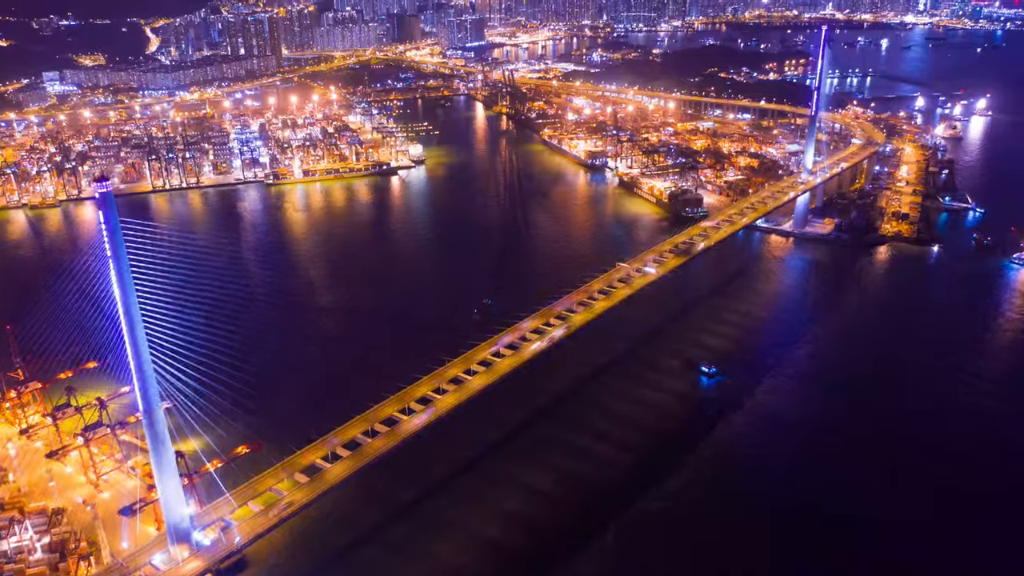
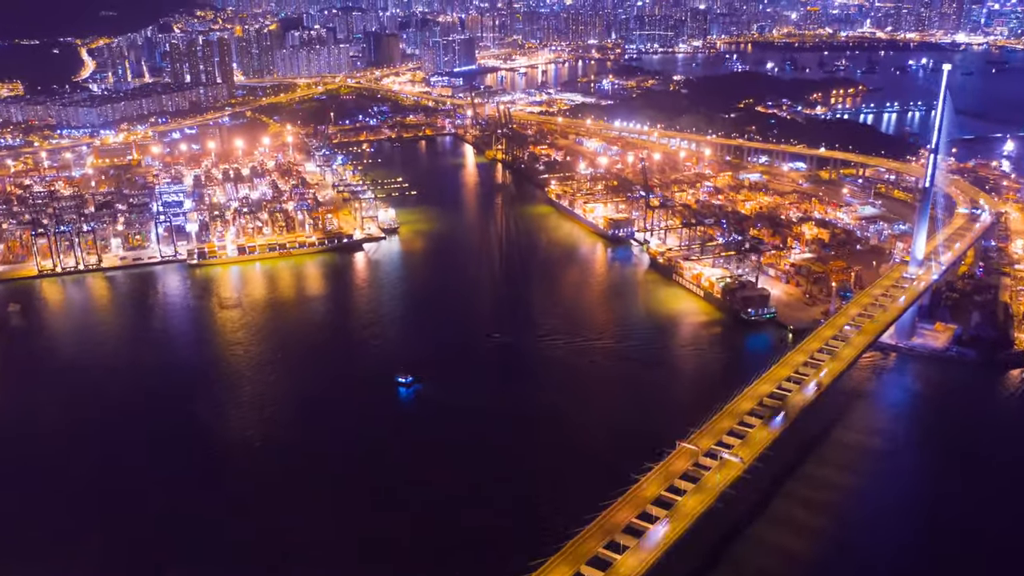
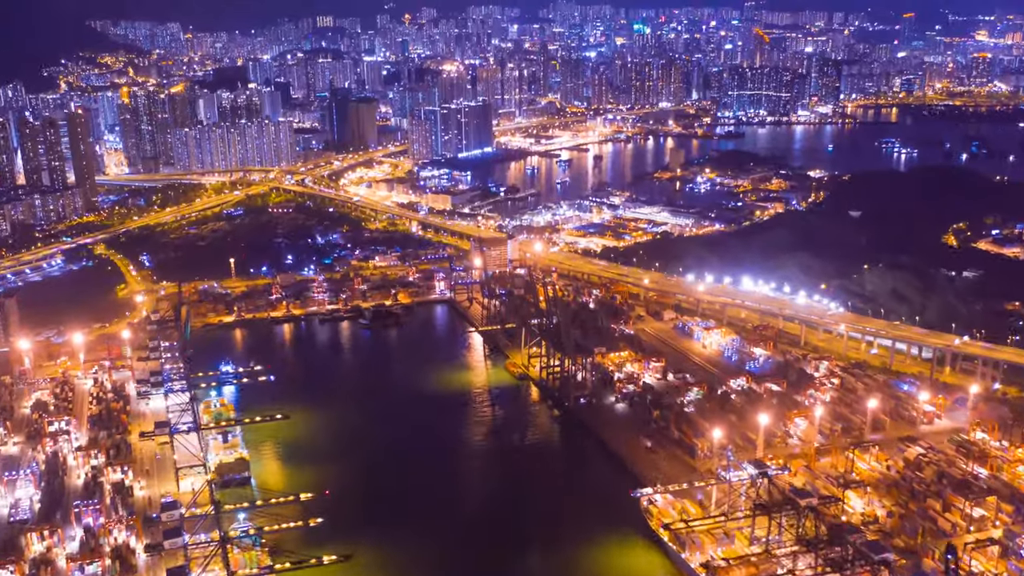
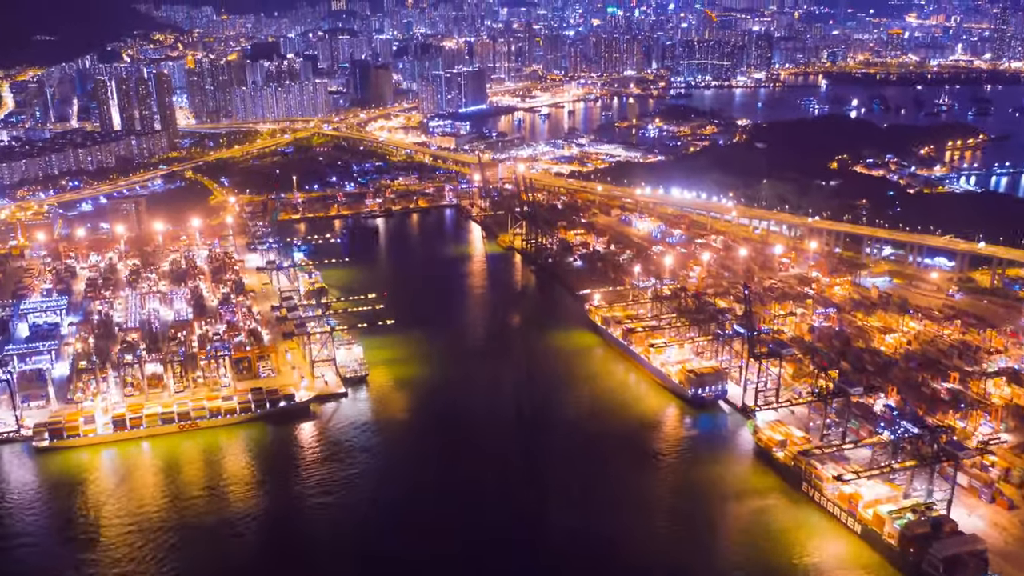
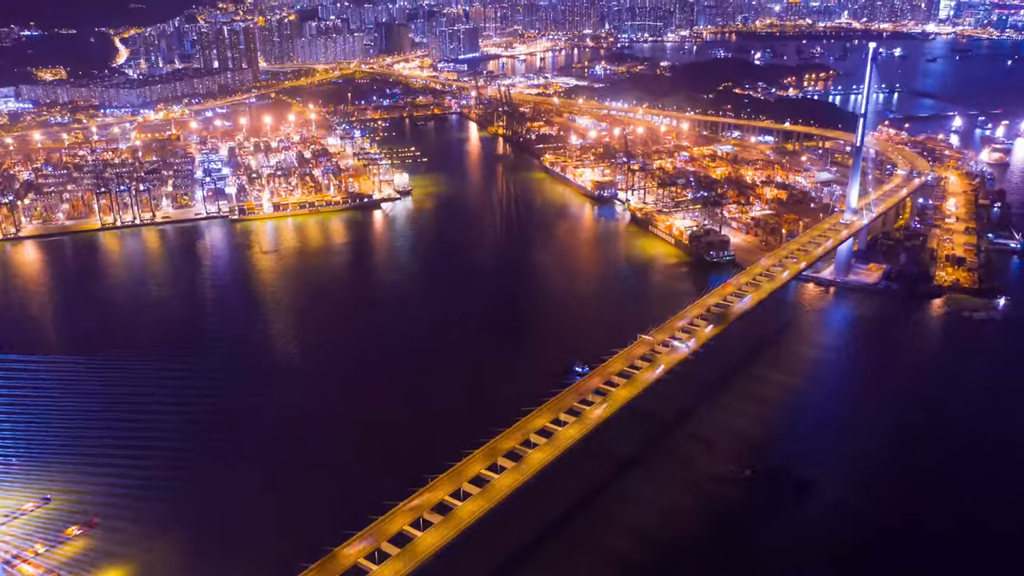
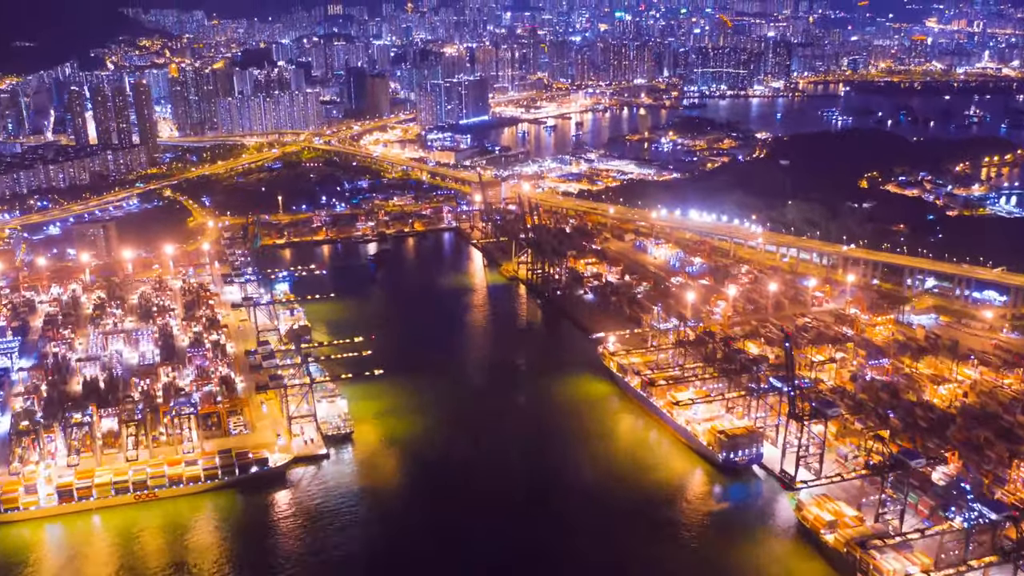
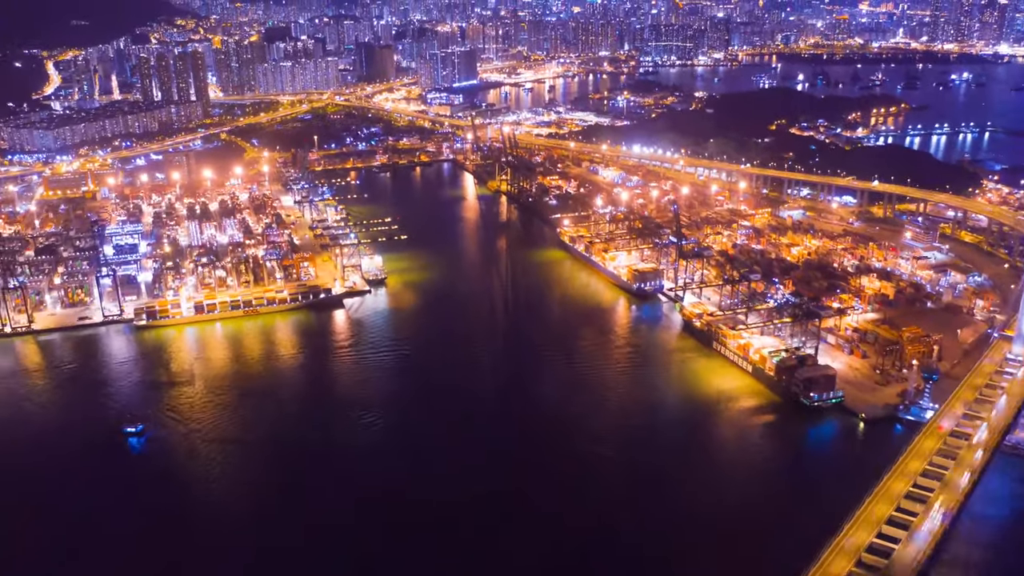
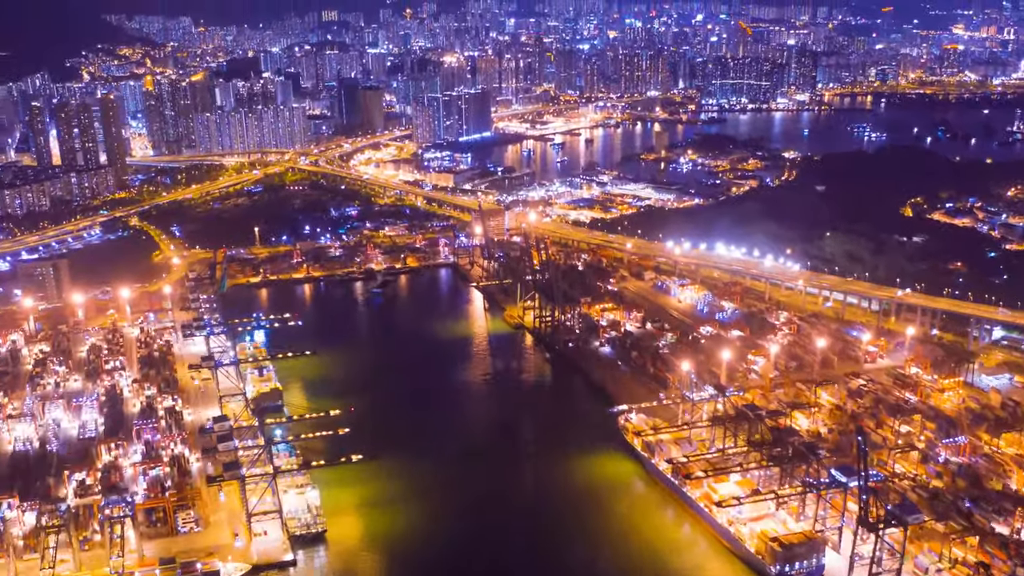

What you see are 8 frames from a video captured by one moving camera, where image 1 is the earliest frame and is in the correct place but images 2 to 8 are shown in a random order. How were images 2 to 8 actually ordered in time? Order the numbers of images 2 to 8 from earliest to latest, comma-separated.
5, 2, 7, 4, 6, 8, 3
